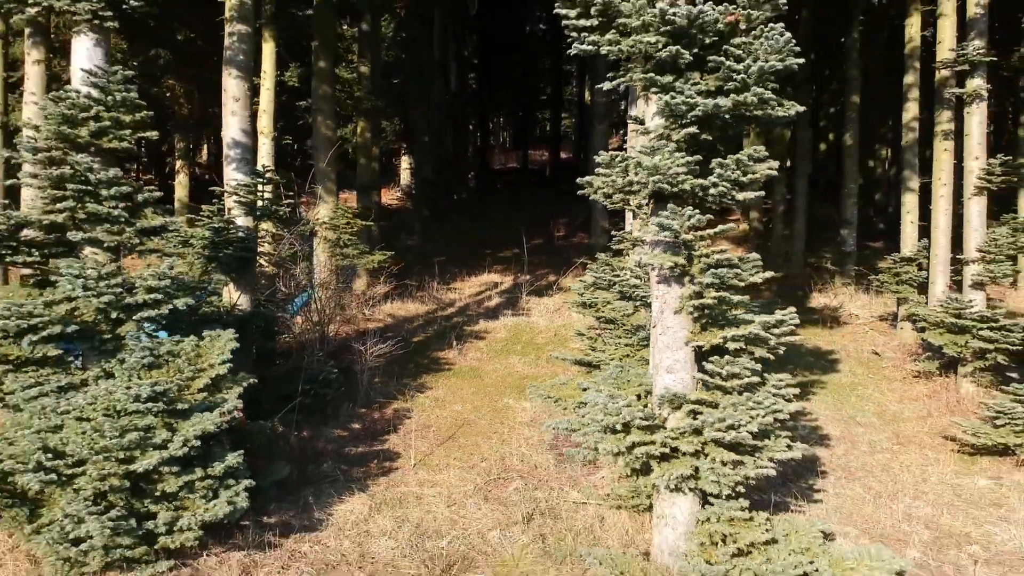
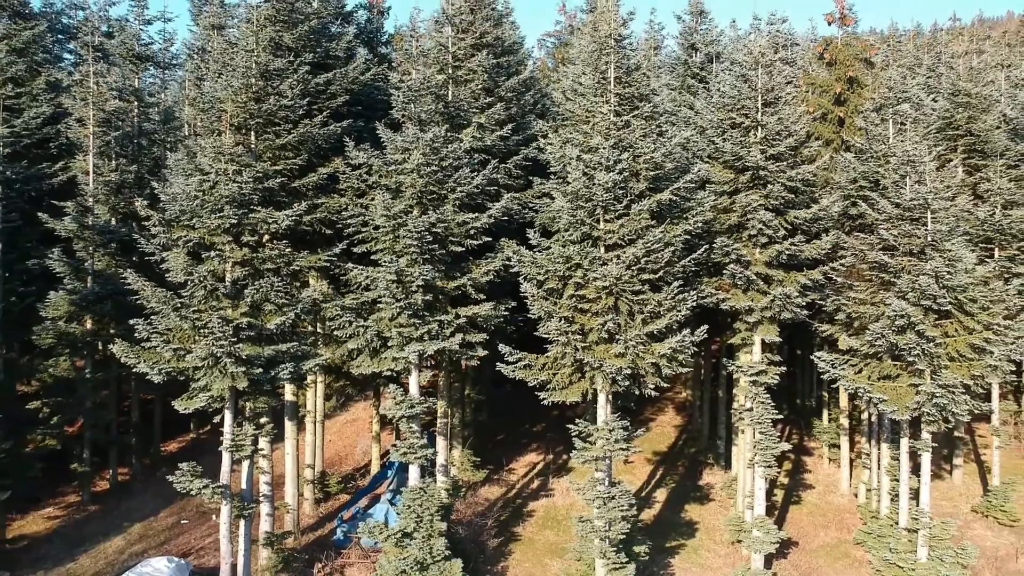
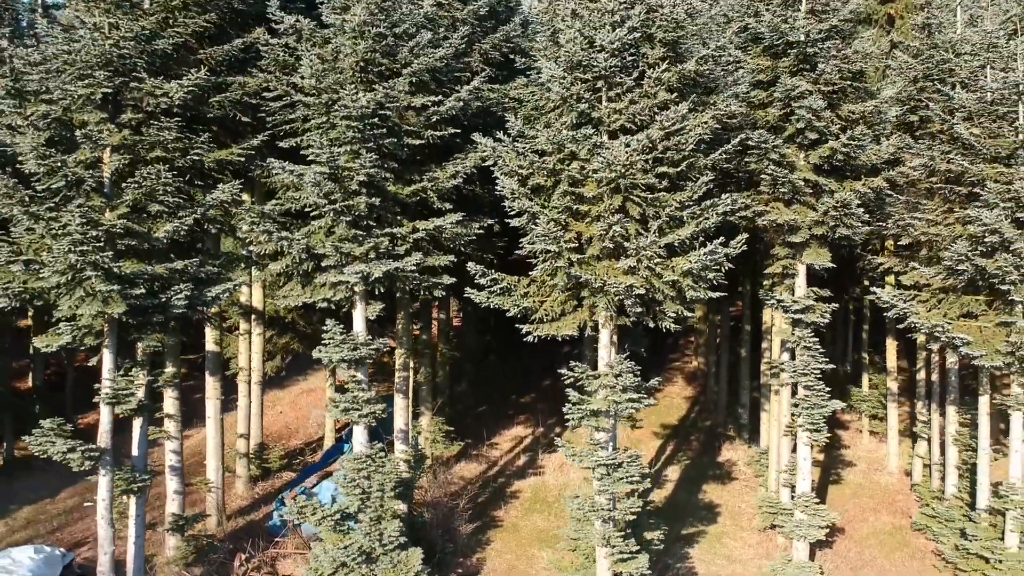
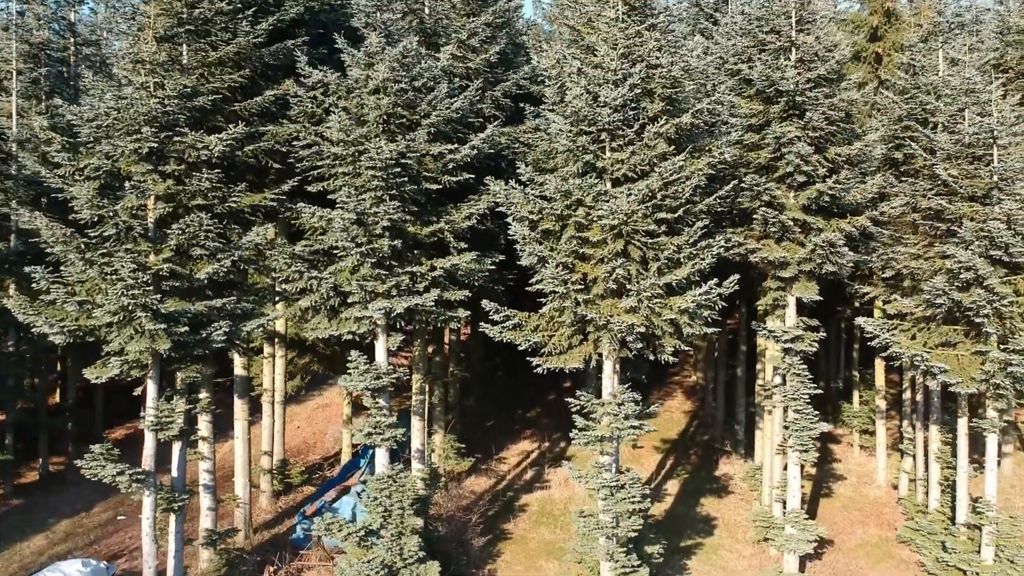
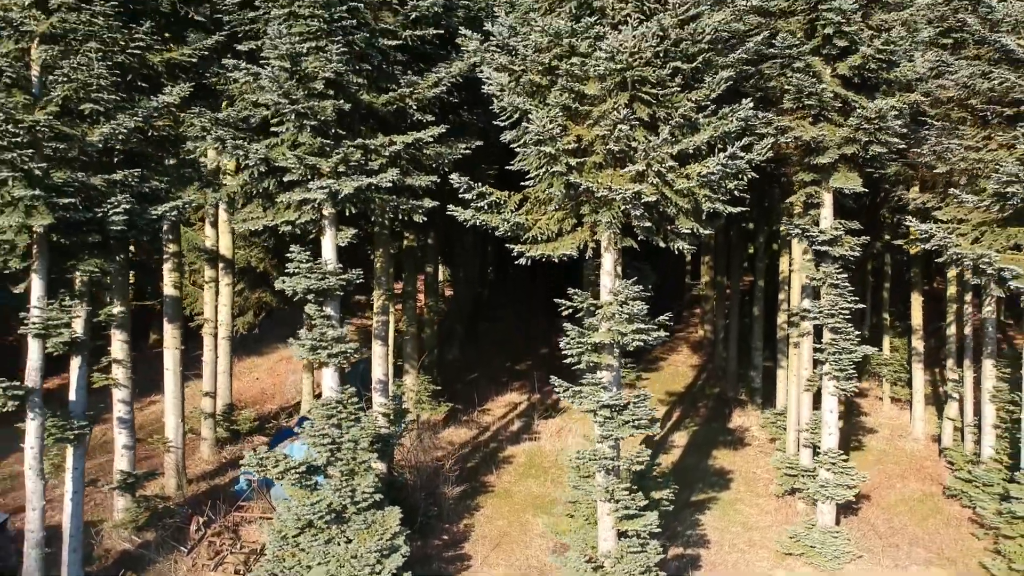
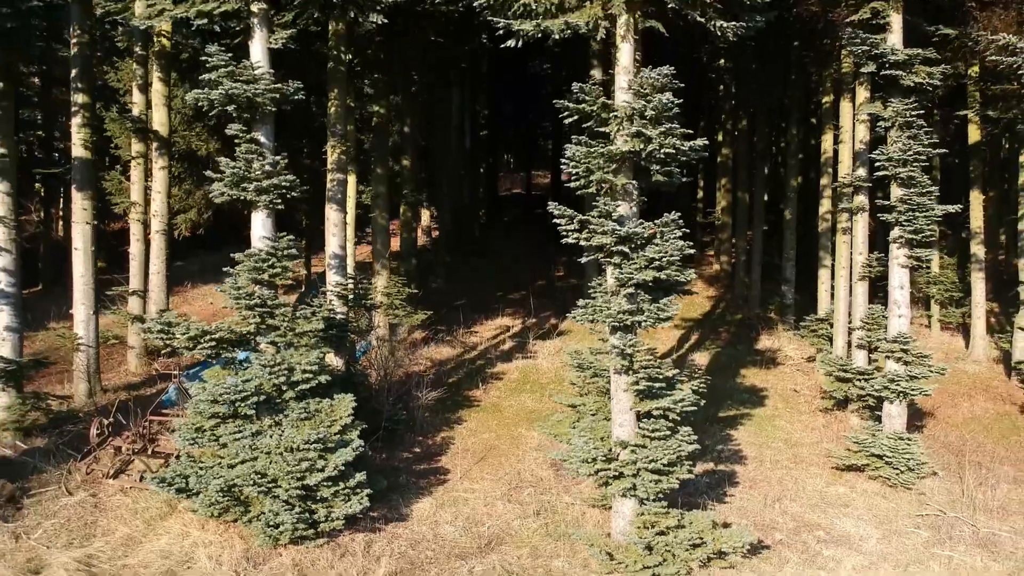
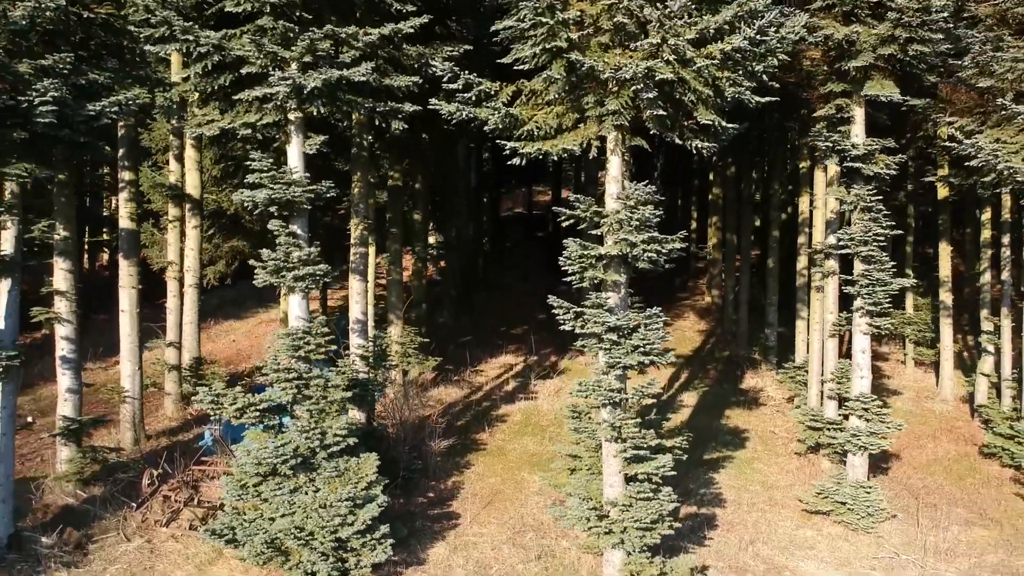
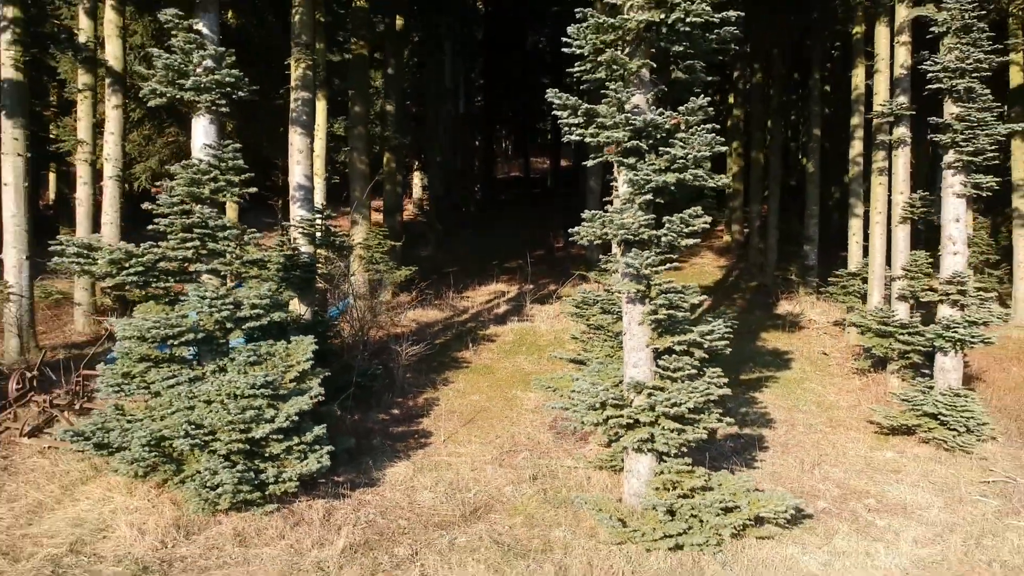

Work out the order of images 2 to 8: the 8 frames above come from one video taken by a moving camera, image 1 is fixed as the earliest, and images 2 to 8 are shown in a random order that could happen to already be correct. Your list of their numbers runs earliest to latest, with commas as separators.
8, 6, 7, 5, 3, 4, 2
